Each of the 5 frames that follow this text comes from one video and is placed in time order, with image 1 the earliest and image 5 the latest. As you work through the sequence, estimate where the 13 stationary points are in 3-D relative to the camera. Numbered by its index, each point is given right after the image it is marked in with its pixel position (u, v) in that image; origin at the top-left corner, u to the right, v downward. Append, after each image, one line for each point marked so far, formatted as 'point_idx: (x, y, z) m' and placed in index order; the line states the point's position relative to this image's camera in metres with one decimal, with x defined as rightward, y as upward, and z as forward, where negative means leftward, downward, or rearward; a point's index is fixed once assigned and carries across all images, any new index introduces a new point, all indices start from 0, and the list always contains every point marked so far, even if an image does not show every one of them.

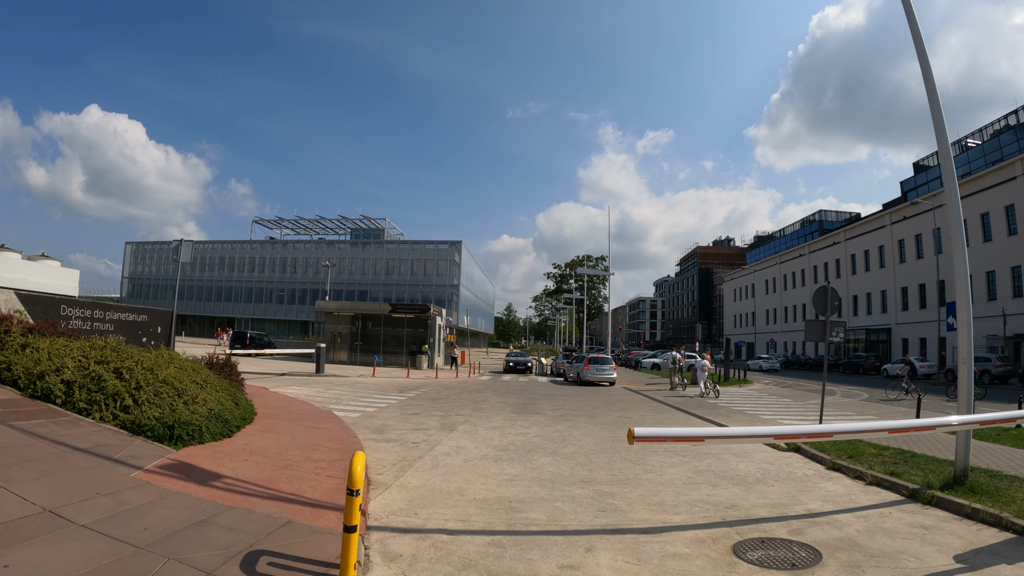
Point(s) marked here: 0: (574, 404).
0: (+1.8, -3.4, +17.0) m
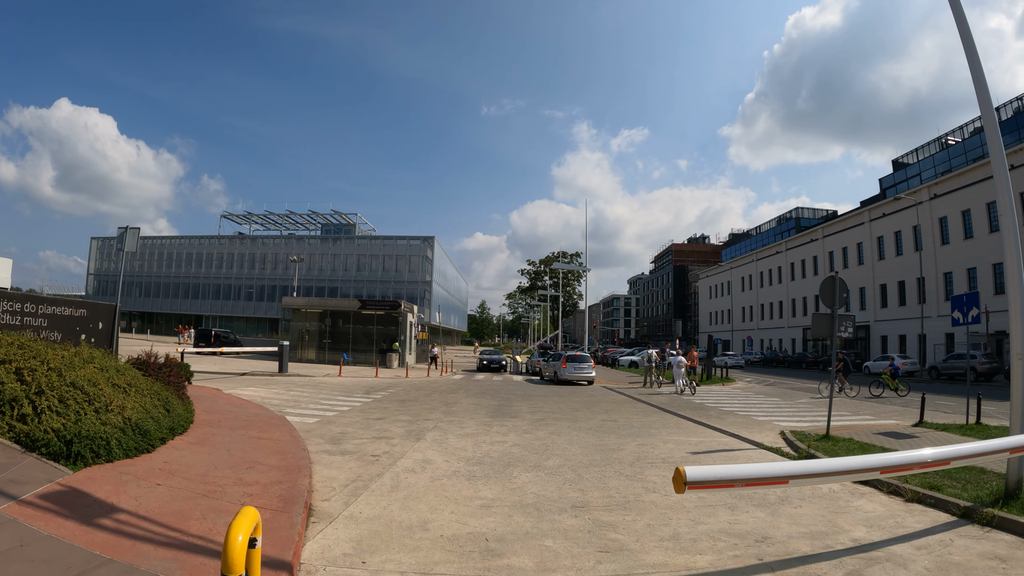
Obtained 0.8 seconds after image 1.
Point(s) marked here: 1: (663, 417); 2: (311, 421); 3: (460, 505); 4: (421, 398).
0: (+1.2, -3.2, +15.7) m
1: (+3.7, -3.2, +14.0) m
2: (-4.4, -2.9, +12.6) m
3: (-0.5, -2.2, +5.9) m
4: (-2.6, -3.1, +16.4) m
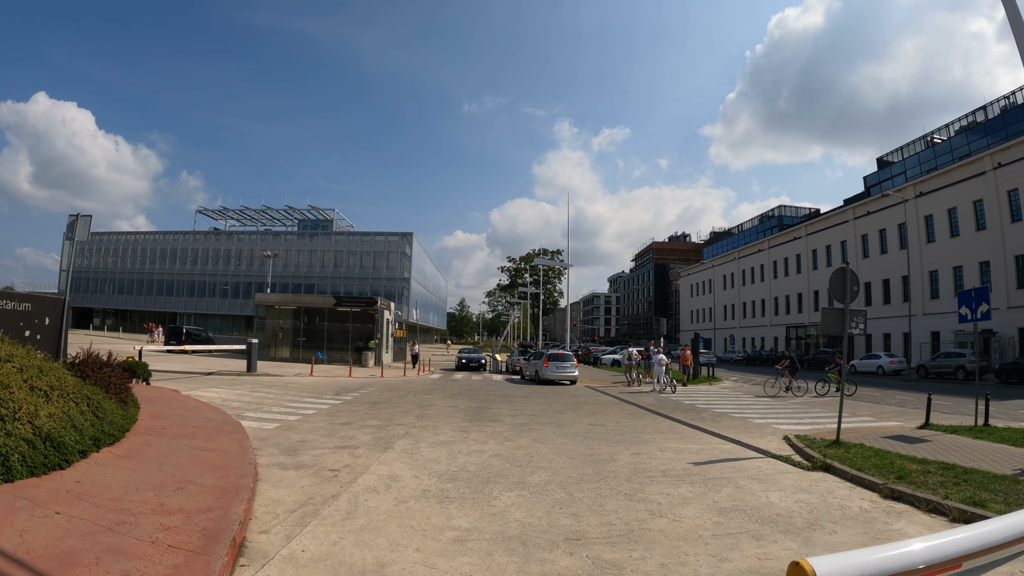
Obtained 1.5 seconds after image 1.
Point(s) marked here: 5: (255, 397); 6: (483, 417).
0: (+0.7, -3.1, +14.6) m
1: (+3.3, -3.0, +13.0) m
2: (-4.8, -2.8, +11.4) m
3: (-0.7, -2.1, +4.8) m
4: (-3.1, -3.0, +15.2) m
5: (-7.6, -3.2, +17.0) m
6: (-0.6, -2.8, +12.3) m
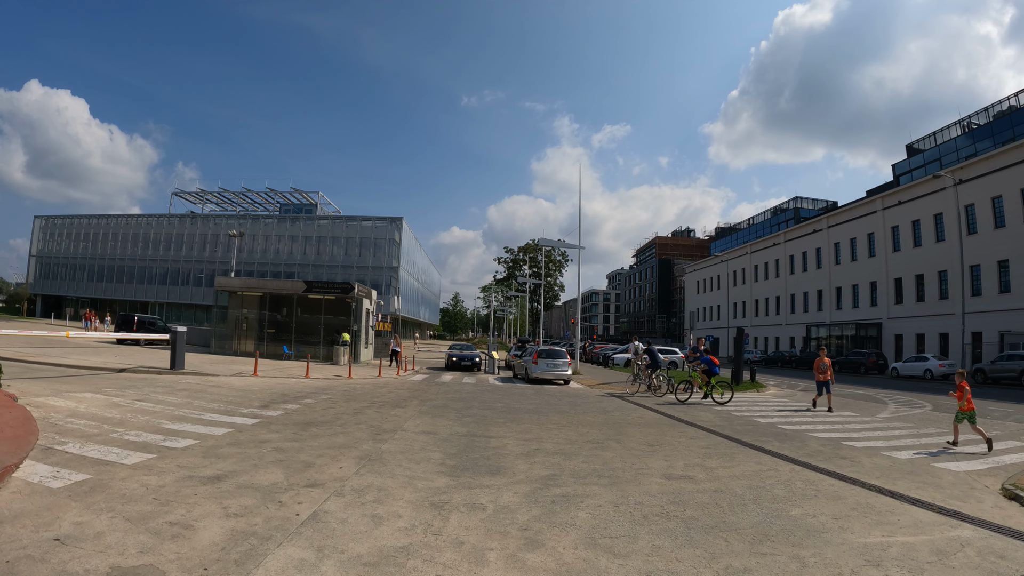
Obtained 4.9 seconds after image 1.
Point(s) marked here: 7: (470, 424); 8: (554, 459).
0: (+0.8, -2.4, +9.3) m
1: (+3.4, -2.4, +7.7) m
2: (-4.6, -2.0, +6.0) m
3: (-0.4, -1.5, -0.5) m
4: (-2.9, -2.2, +9.8) m
5: (-7.4, -2.4, +11.6) m
6: (-0.4, -2.1, +6.9) m
7: (-0.7, -2.3, +9.8) m
8: (+0.5, -2.2, +7.3) m
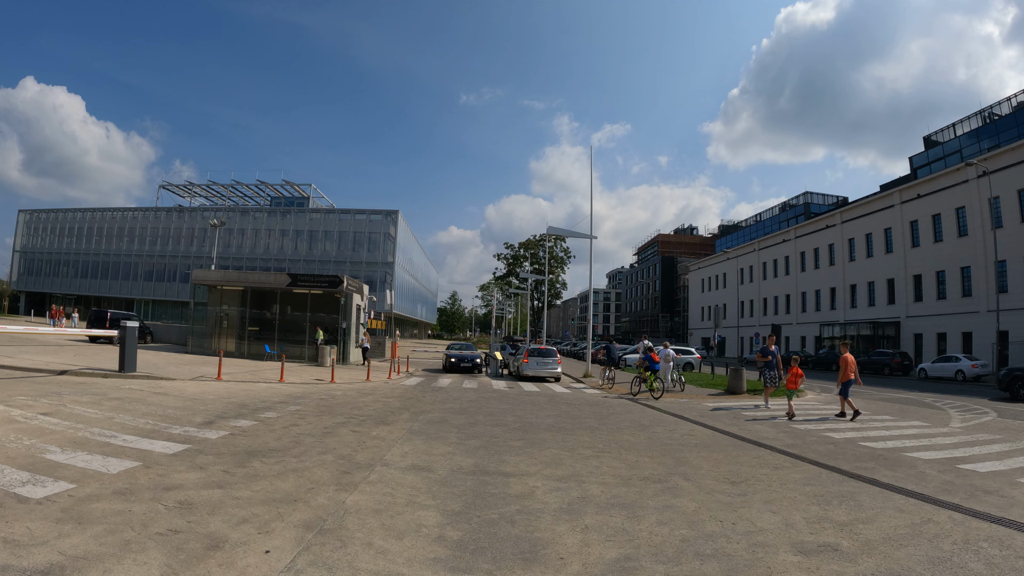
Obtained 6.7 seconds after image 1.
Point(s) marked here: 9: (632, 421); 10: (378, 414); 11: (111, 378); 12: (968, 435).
0: (+1.1, -2.1, +6.7) m
1: (+3.8, -2.1, +5.1) m
2: (-4.3, -1.7, +3.3) m
3: (-0.1, -1.2, -3.2) m
4: (-2.6, -2.0, +7.2) m
5: (-7.2, -2.1, +8.9) m
6: (-0.1, -1.8, +4.3) m
7: (-0.4, -2.0, +7.1) m
8: (+0.8, -1.9, +4.7) m
9: (+2.3, -2.6, +11.0) m
10: (-2.5, -2.2, +9.9) m
11: (-9.8, -2.2, +13.9) m
12: (+10.5, -3.3, +13.0) m
